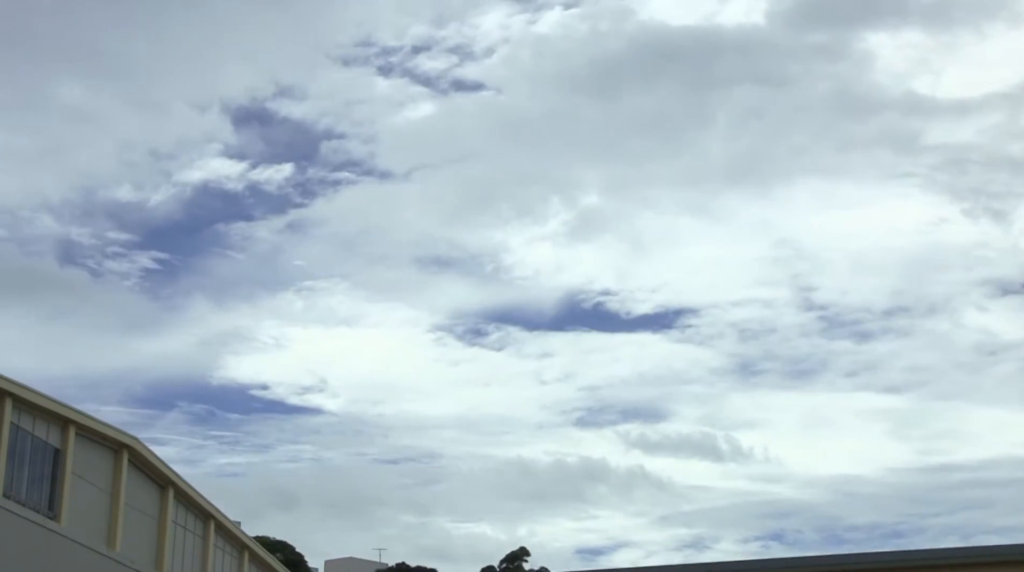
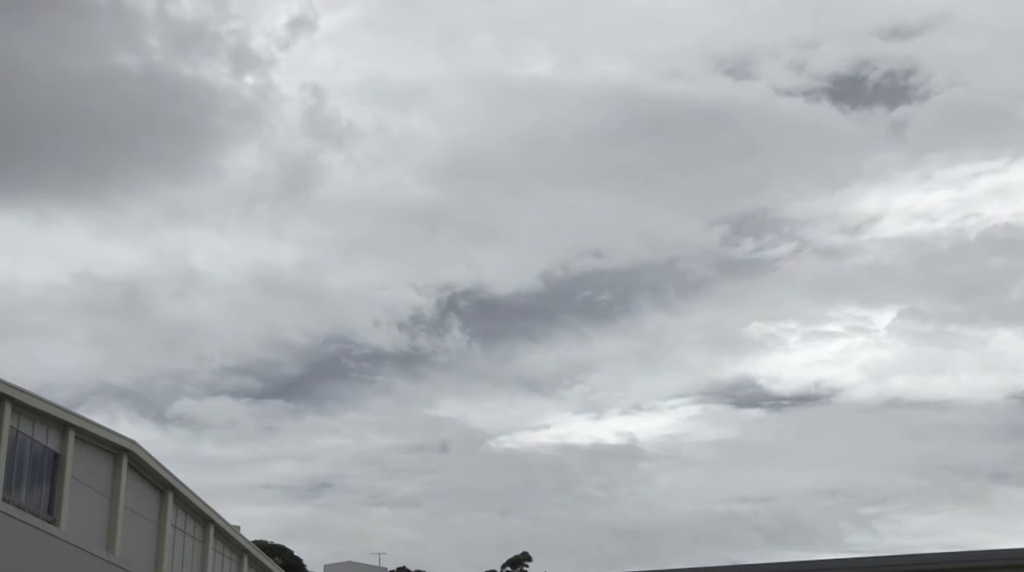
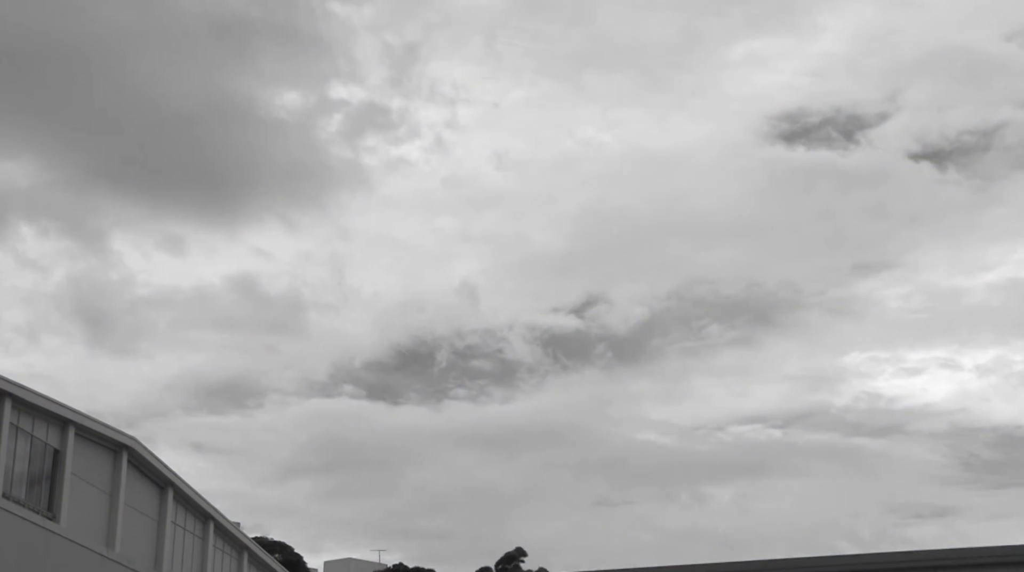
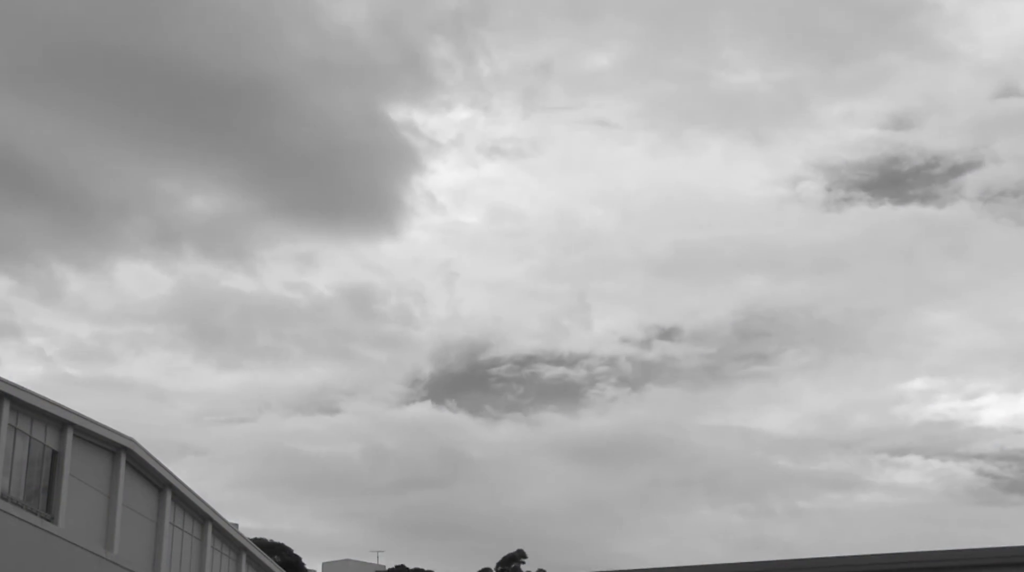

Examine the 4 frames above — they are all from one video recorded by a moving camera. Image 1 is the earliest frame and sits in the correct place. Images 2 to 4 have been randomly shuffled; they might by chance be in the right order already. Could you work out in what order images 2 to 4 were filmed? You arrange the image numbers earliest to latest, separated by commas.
2, 3, 4
